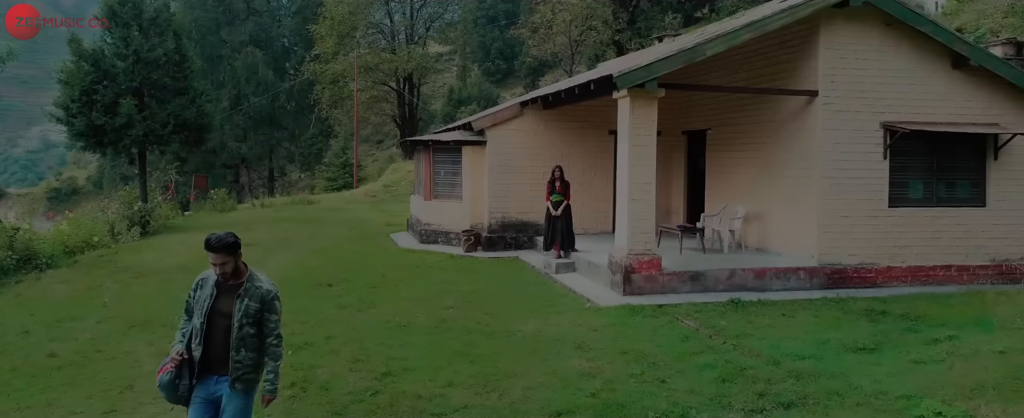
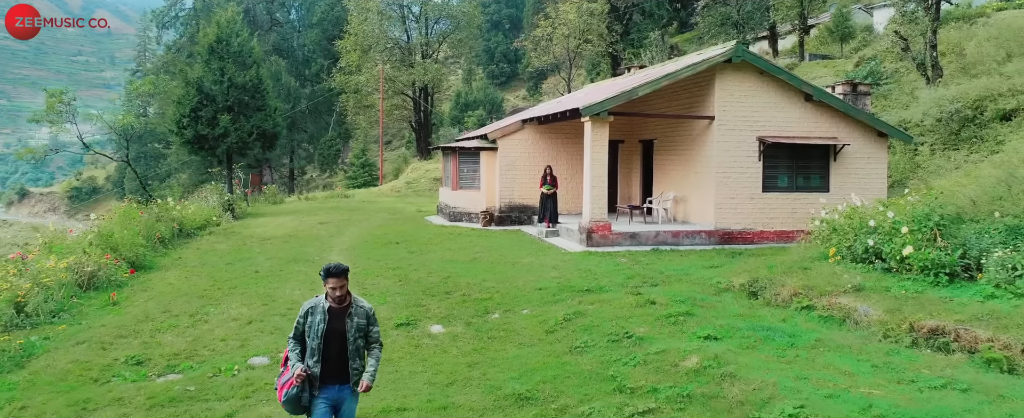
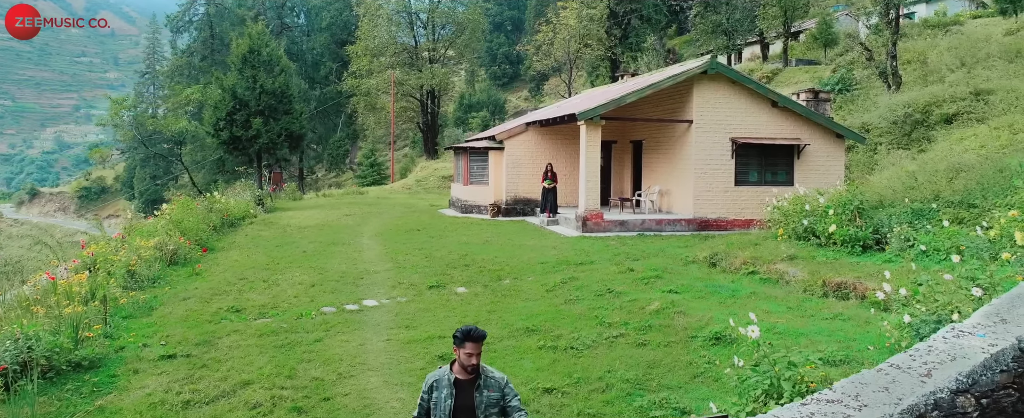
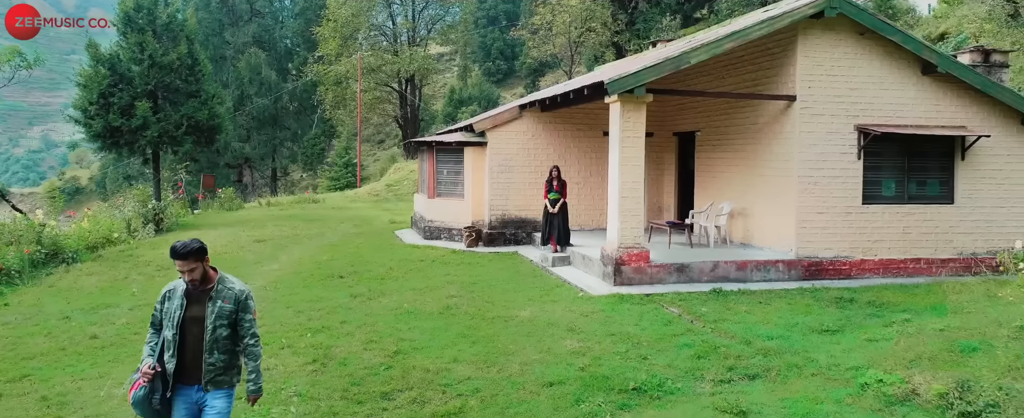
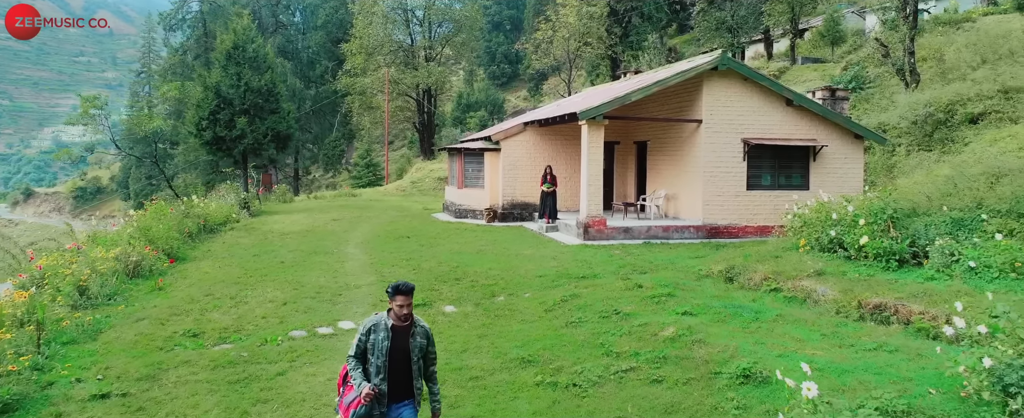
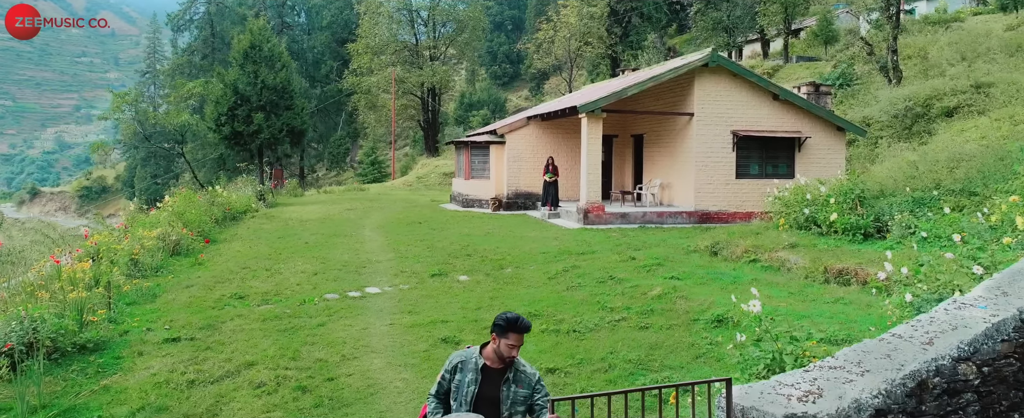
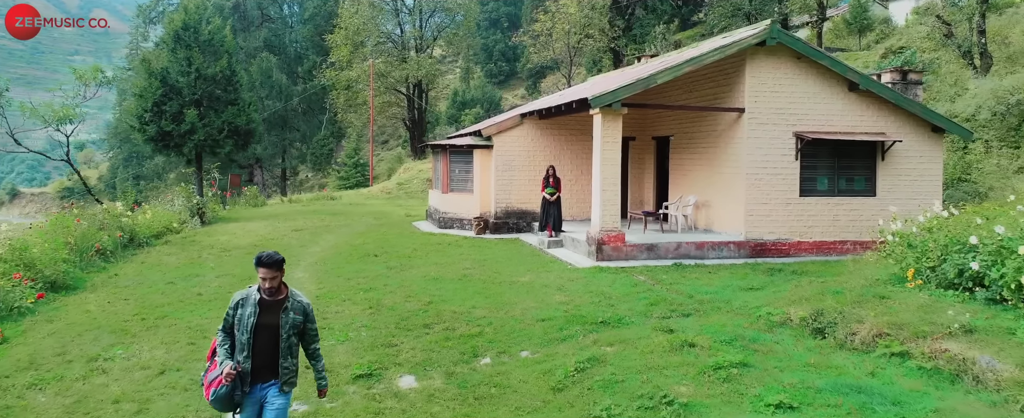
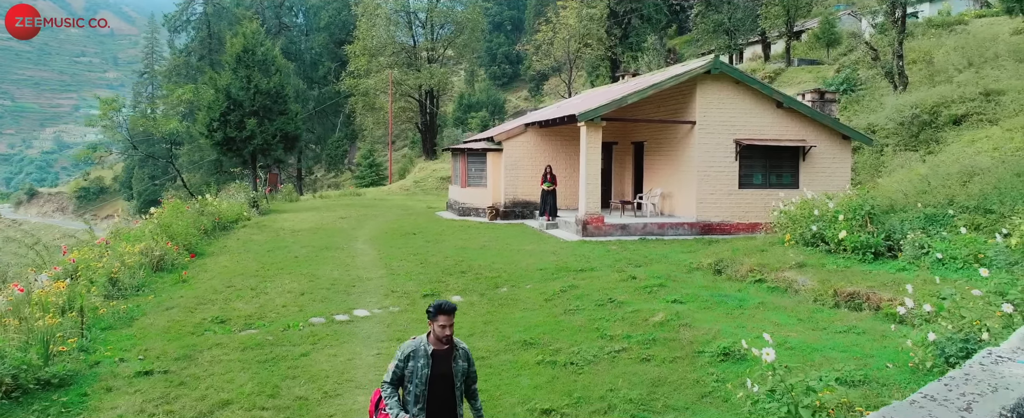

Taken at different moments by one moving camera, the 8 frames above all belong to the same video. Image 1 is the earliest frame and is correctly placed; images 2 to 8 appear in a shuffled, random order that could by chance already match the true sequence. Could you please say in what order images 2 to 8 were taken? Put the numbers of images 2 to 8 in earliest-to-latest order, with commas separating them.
4, 7, 2, 5, 8, 3, 6
